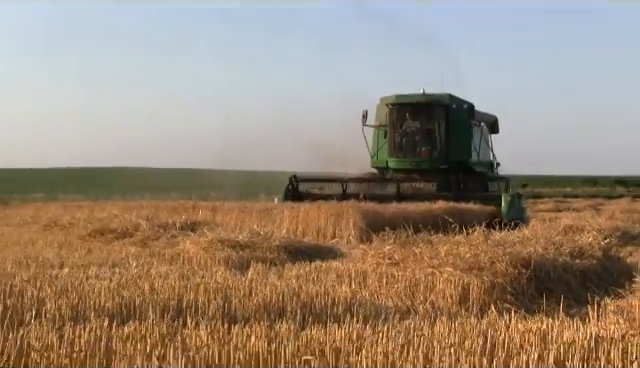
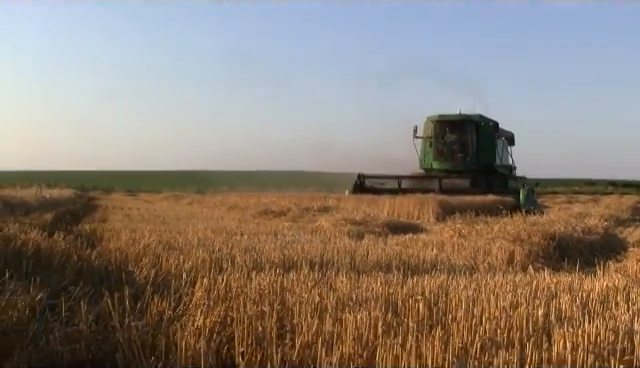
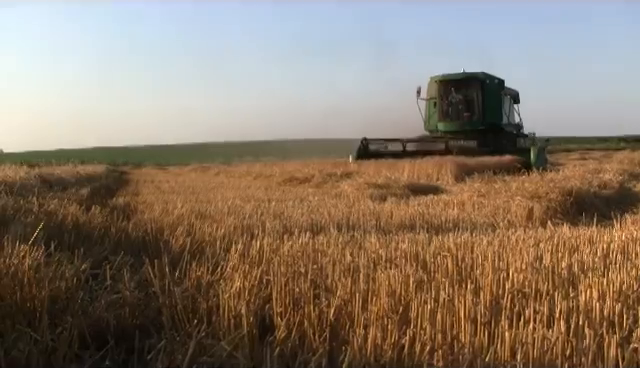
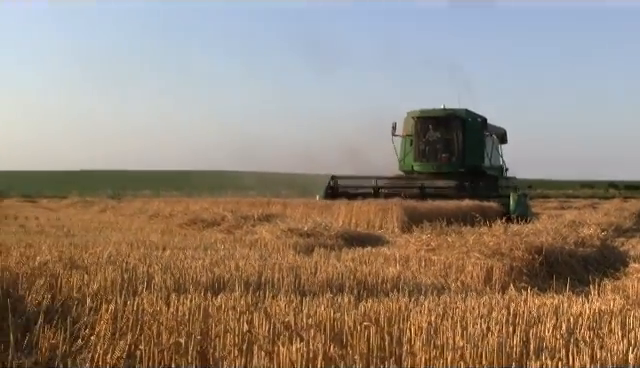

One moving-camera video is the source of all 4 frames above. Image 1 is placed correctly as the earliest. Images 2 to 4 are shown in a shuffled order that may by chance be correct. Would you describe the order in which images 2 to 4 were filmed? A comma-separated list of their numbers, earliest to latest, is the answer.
4, 2, 3
